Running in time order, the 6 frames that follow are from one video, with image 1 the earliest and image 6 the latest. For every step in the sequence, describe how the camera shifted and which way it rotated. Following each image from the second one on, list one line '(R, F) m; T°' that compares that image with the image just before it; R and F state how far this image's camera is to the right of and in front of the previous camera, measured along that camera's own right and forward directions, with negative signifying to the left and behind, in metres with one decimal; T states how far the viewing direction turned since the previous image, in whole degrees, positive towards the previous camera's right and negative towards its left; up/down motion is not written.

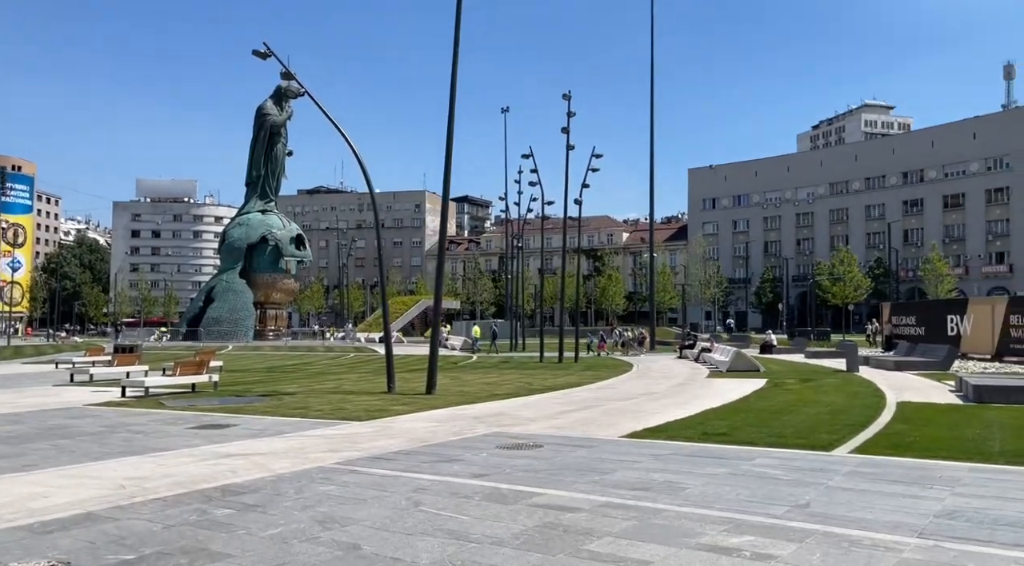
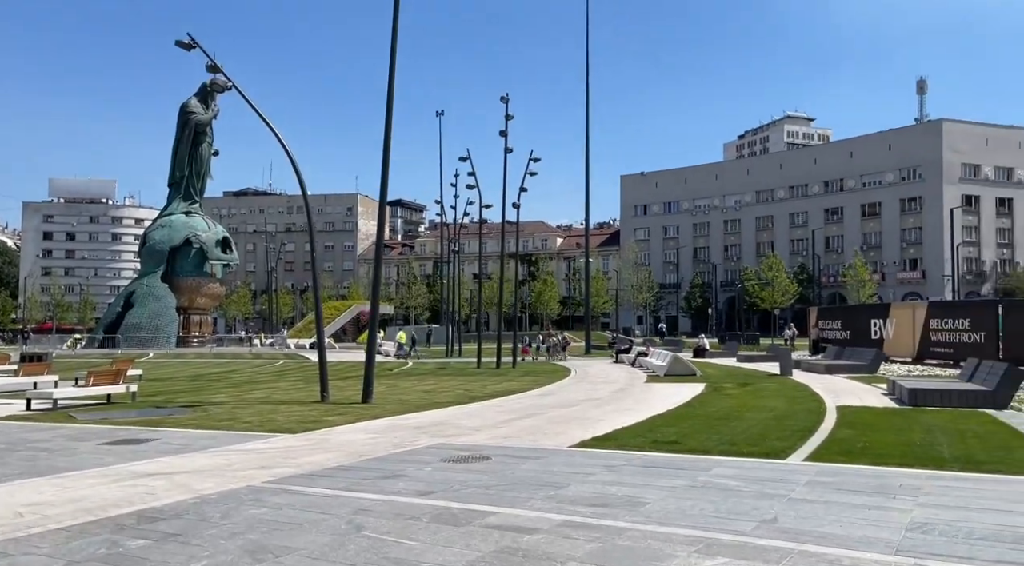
(-0.2, +0.6) m; +4°
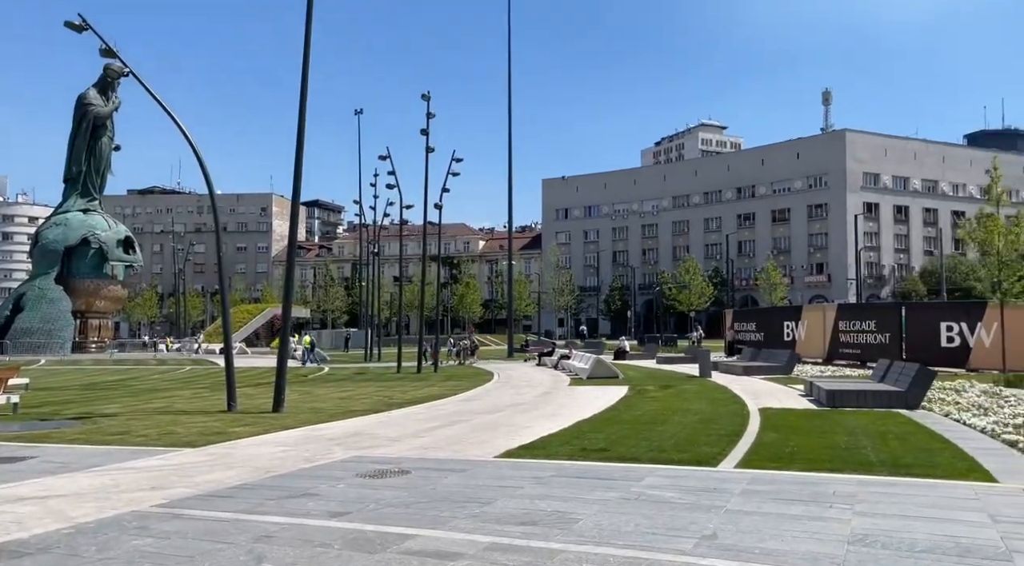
(0.0, +0.6) m; +5°
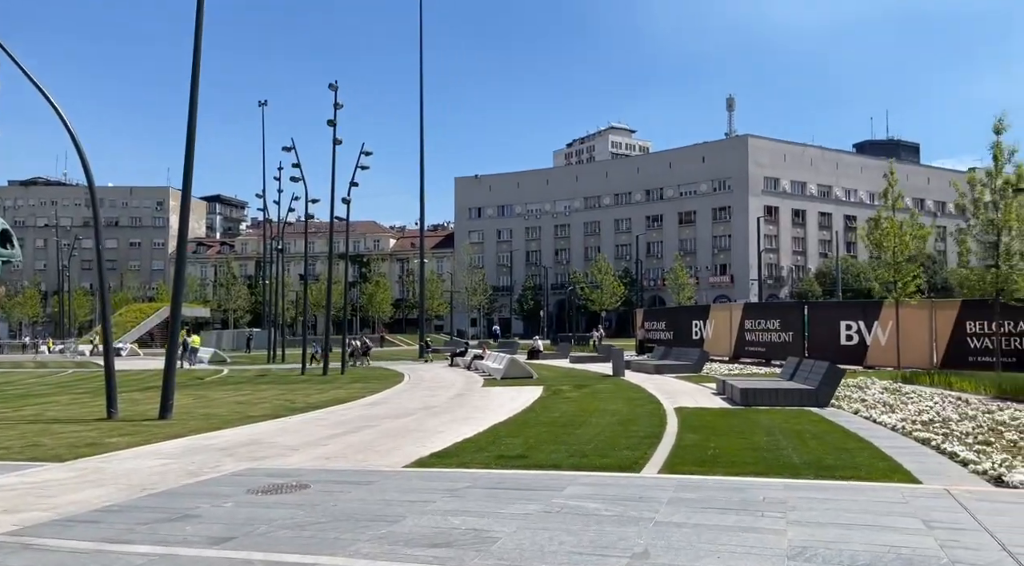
(0.0, +0.8) m; +6°
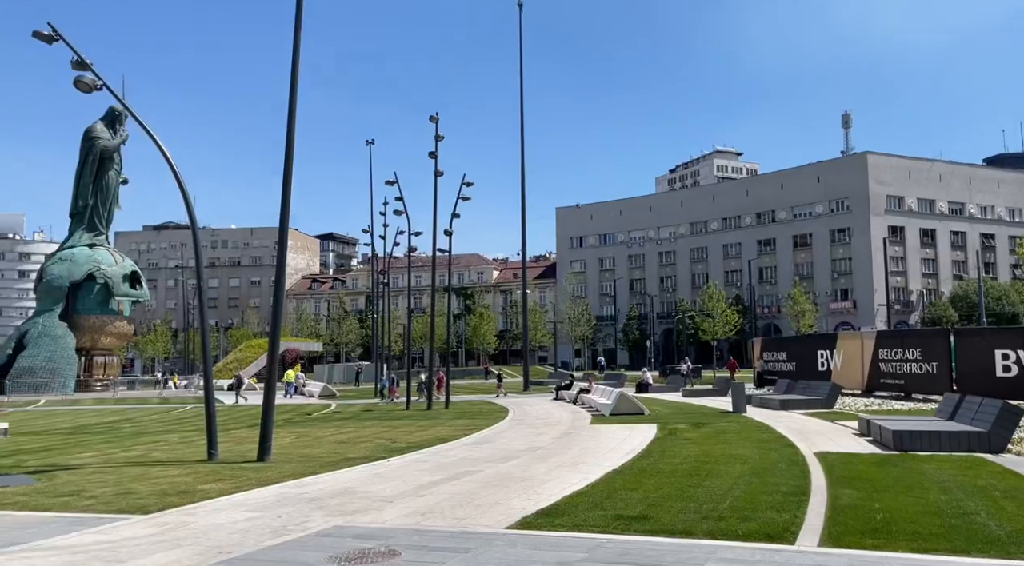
(-0.2, +1.6) m; -7°
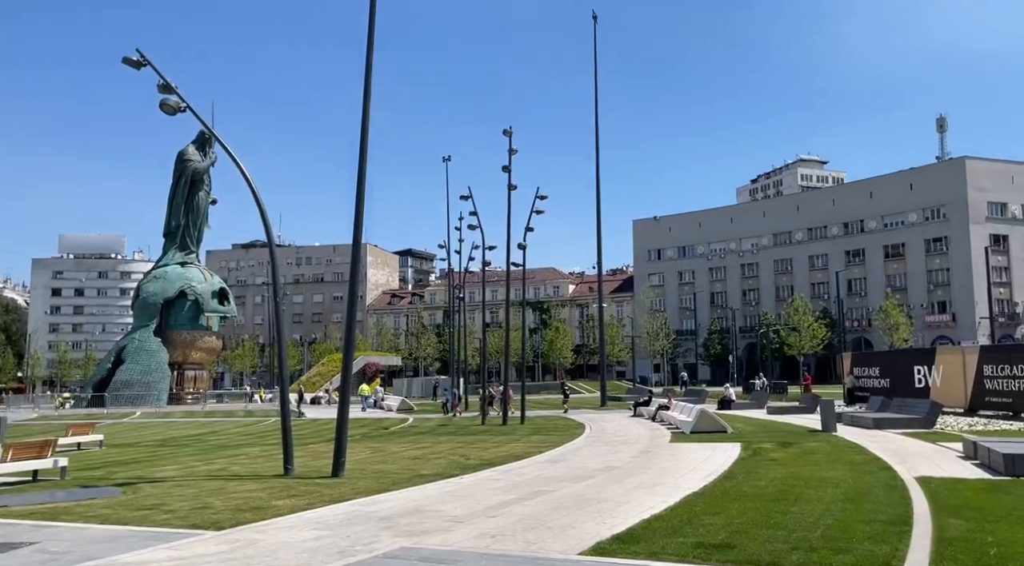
(+0.1, +0.5) m; -5°
